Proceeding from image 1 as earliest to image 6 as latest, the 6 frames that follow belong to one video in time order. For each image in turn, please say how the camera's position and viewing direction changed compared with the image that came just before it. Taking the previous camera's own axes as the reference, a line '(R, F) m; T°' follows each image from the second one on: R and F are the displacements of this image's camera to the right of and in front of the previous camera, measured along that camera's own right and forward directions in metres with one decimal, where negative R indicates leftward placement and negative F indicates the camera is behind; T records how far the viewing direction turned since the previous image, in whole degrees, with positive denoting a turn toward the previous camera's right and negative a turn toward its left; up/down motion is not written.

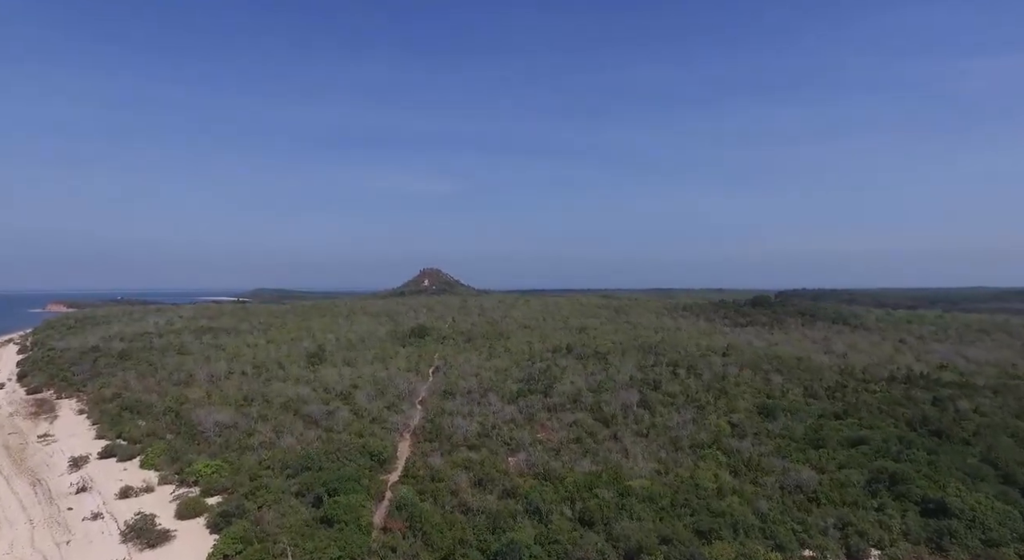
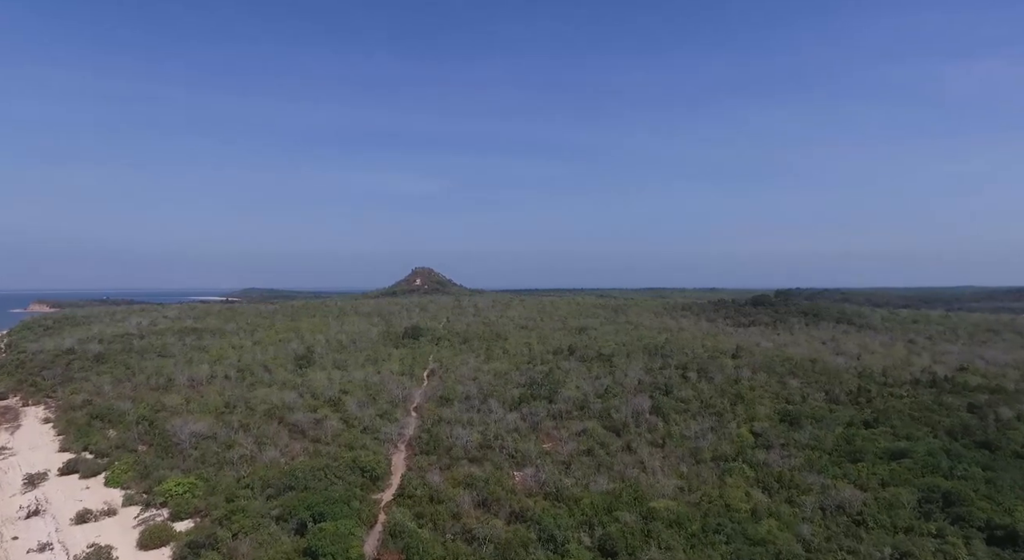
(-0.4, +1.8) m; +1°
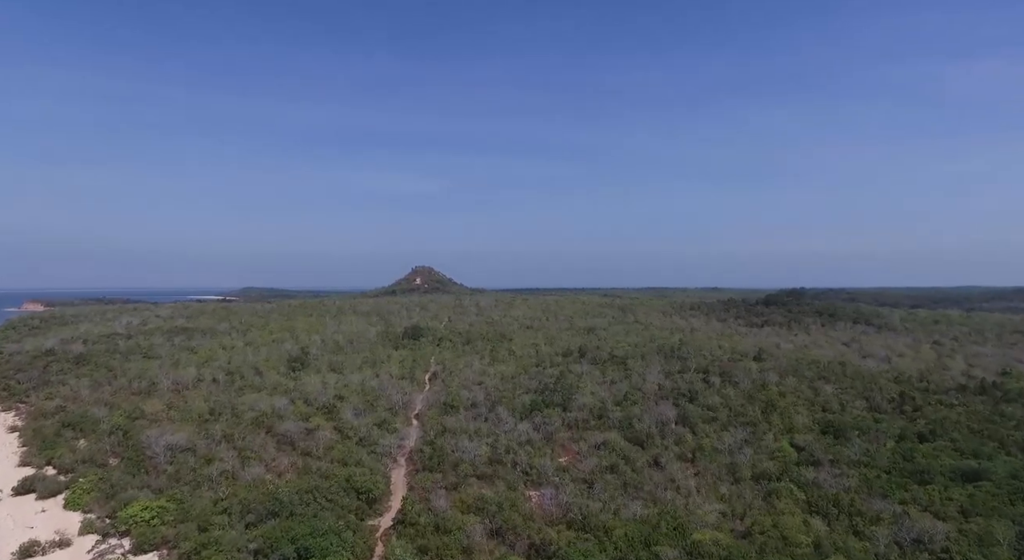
(-0.5, +2.2) m; 0°
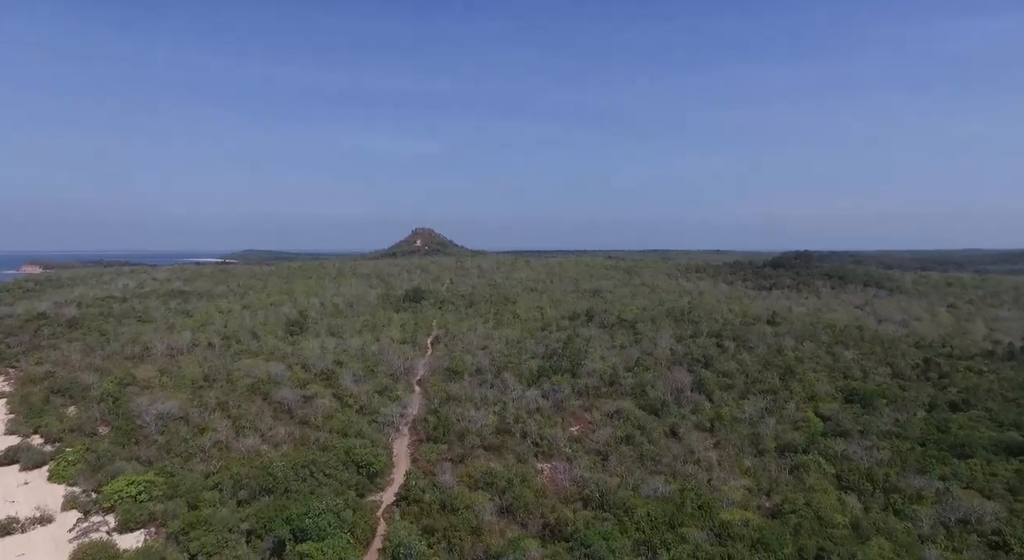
(-0.2, +1.3) m; 0°
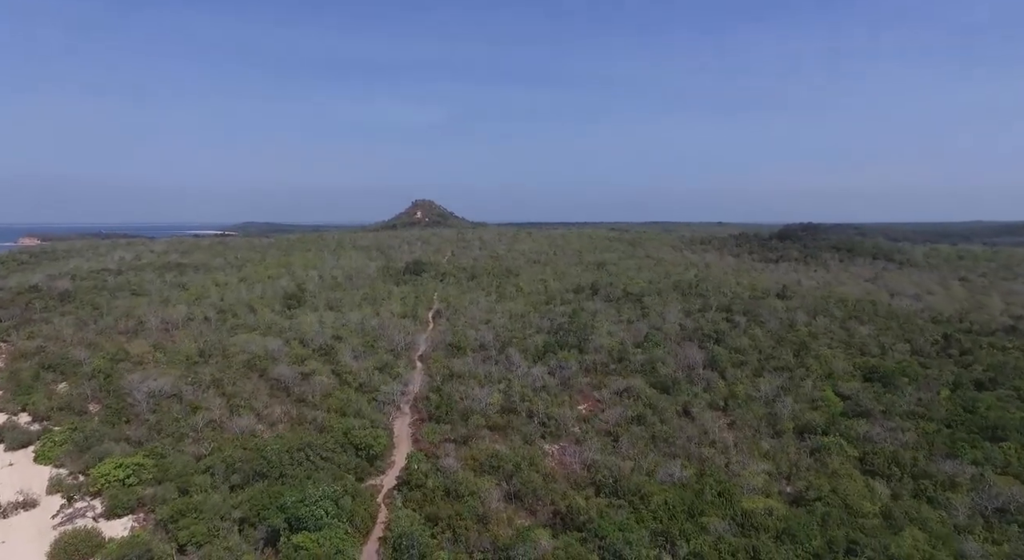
(-0.2, +0.9) m; 0°
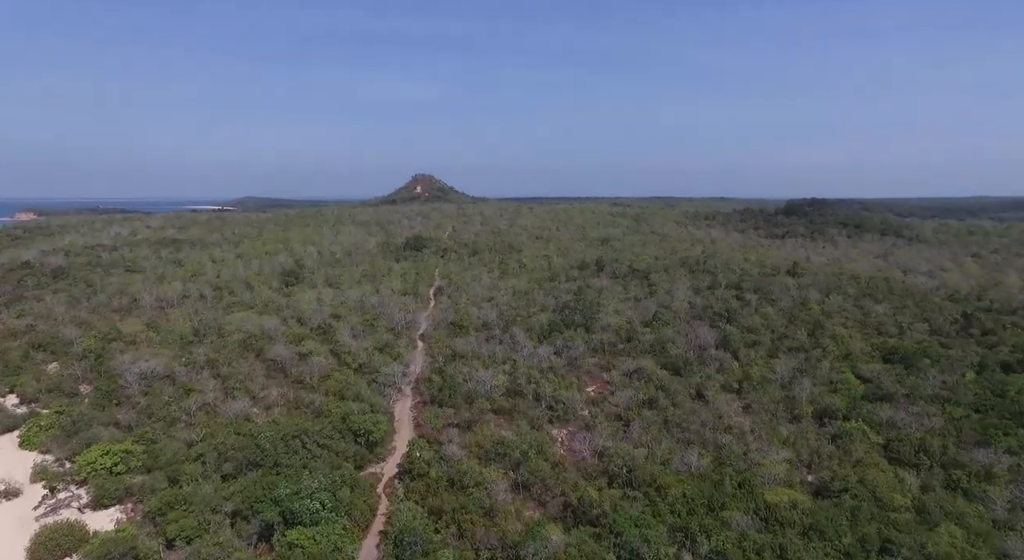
(-0.1, +0.8) m; 0°
